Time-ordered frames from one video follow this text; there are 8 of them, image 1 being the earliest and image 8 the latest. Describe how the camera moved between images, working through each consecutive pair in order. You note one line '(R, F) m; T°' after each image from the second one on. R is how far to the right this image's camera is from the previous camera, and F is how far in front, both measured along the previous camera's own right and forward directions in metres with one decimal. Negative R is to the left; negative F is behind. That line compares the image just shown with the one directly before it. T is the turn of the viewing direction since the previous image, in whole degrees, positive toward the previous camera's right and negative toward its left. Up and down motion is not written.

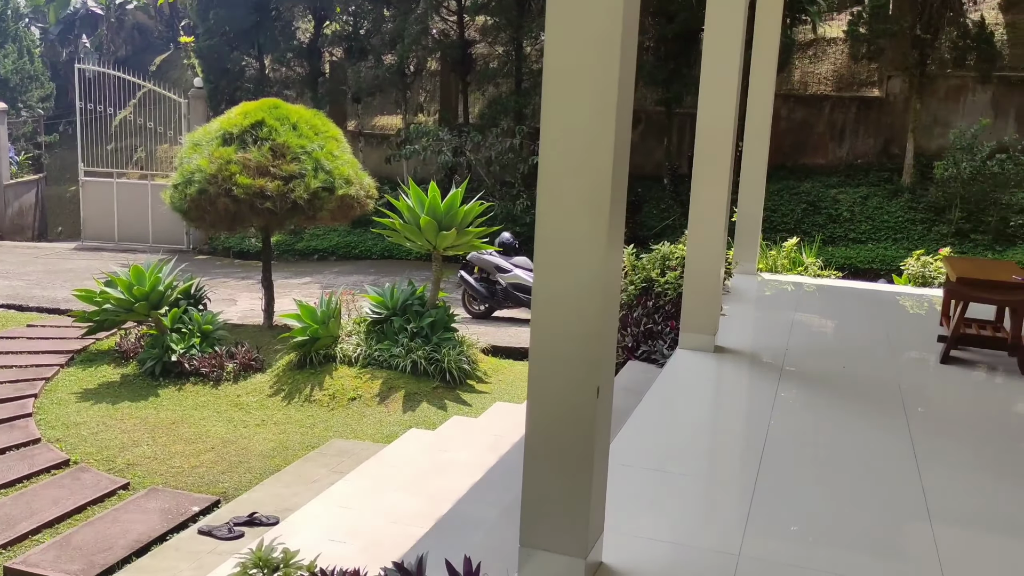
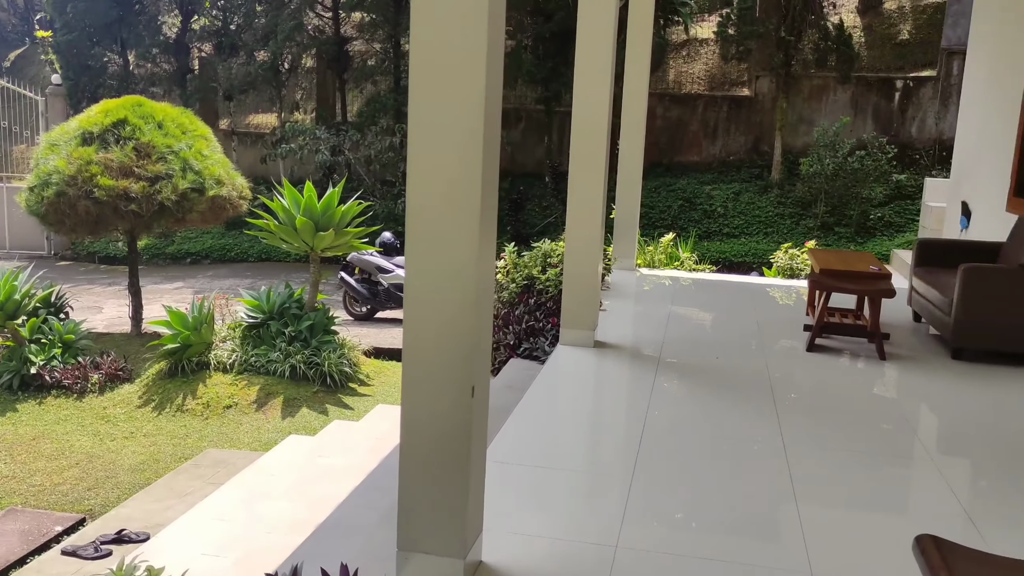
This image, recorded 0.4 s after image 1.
(0.0, 0.0) m; +7°
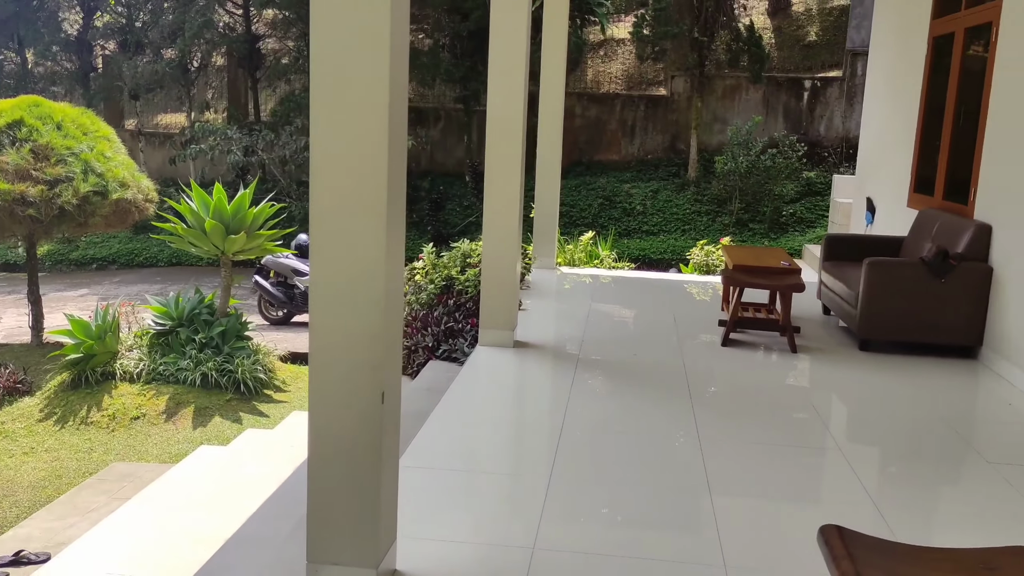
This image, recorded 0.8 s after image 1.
(0.0, 0.0) m; +5°
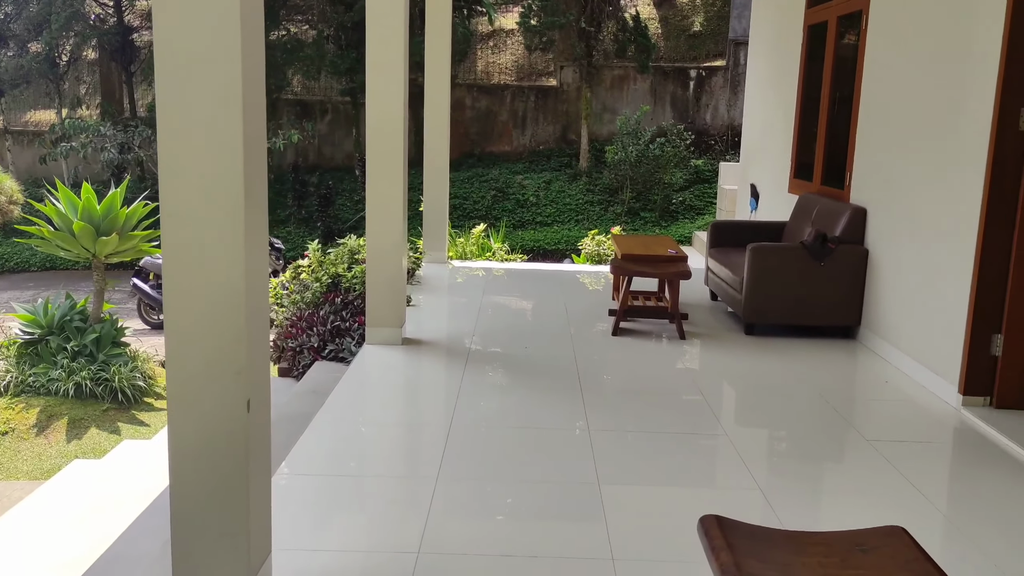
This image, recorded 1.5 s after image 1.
(+0.1, +0.1) m; +6°
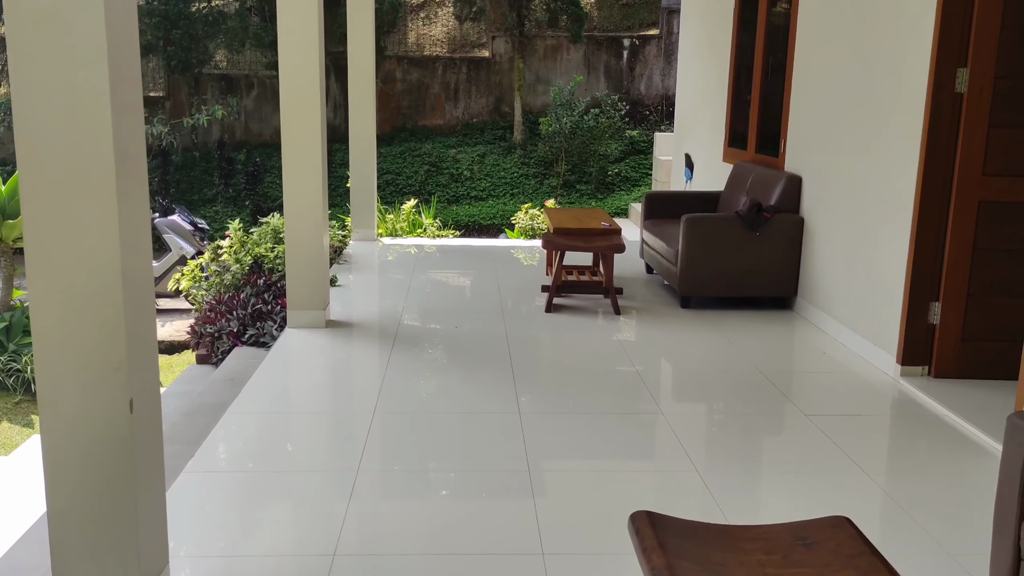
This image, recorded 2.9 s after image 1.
(+0.1, +0.2) m; +4°
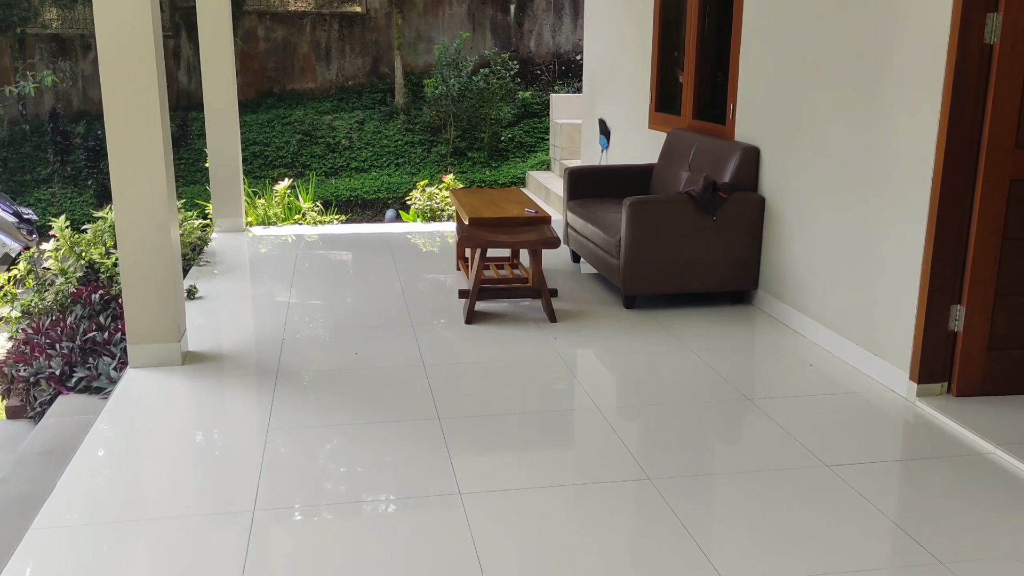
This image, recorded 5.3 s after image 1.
(-0.1, +0.9) m; +8°
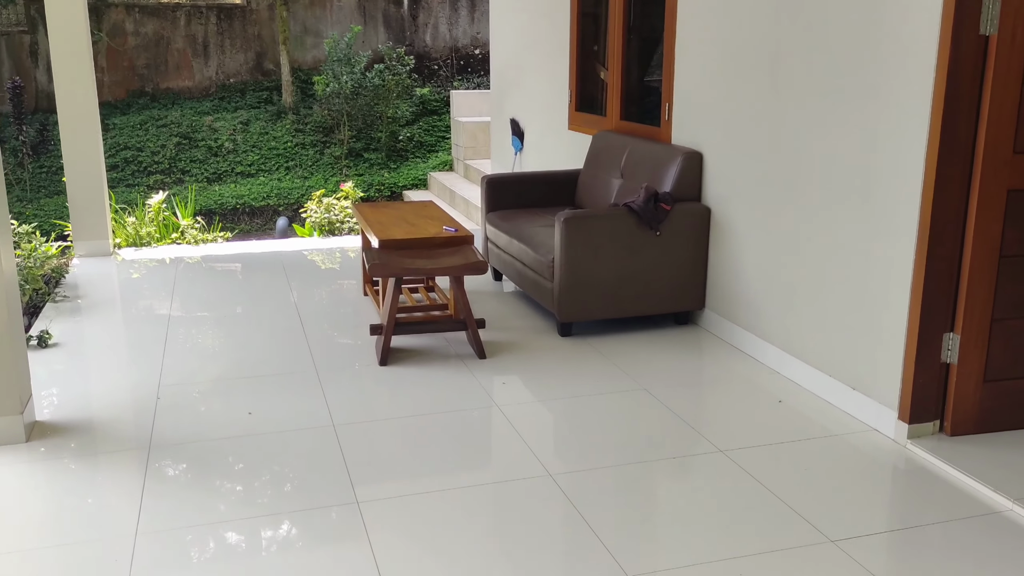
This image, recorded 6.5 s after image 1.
(-0.1, +0.5) m; +6°
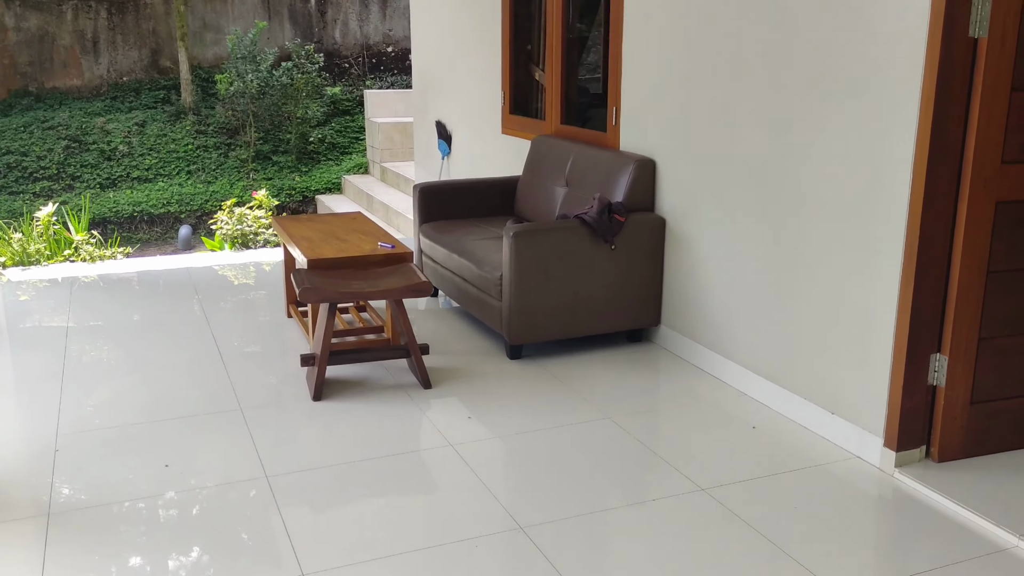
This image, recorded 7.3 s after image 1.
(-0.1, +0.3) m; +6°
